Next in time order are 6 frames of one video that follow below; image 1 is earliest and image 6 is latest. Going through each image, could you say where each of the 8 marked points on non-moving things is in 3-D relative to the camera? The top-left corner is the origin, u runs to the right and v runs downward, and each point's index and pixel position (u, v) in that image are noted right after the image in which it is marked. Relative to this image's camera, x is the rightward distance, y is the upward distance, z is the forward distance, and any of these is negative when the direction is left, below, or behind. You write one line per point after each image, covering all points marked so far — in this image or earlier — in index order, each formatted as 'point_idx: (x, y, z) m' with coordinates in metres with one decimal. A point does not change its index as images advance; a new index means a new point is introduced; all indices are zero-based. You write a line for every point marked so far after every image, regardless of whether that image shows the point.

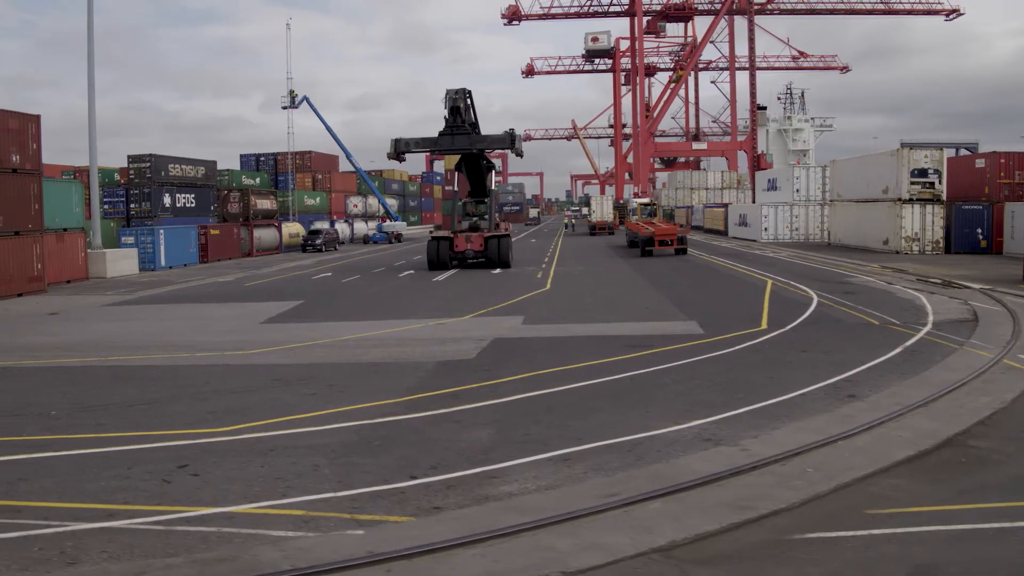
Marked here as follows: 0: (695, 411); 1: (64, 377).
0: (+2.1, -1.5, +9.4) m
1: (-6.8, -1.3, +12.1) m
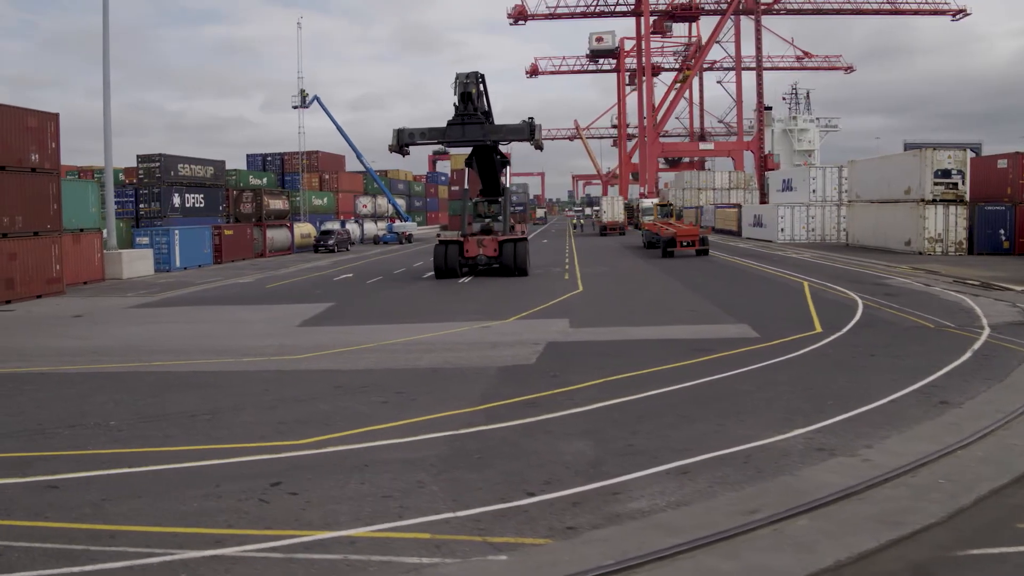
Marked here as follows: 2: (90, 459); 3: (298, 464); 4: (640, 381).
0: (+3.1, -1.5, +9.0) m
1: (-5.8, -1.4, +11.7) m
2: (-4.1, -1.7, +7.6) m
3: (-1.9, -1.6, +7.2) m
4: (+1.8, -1.3, +10.8) m
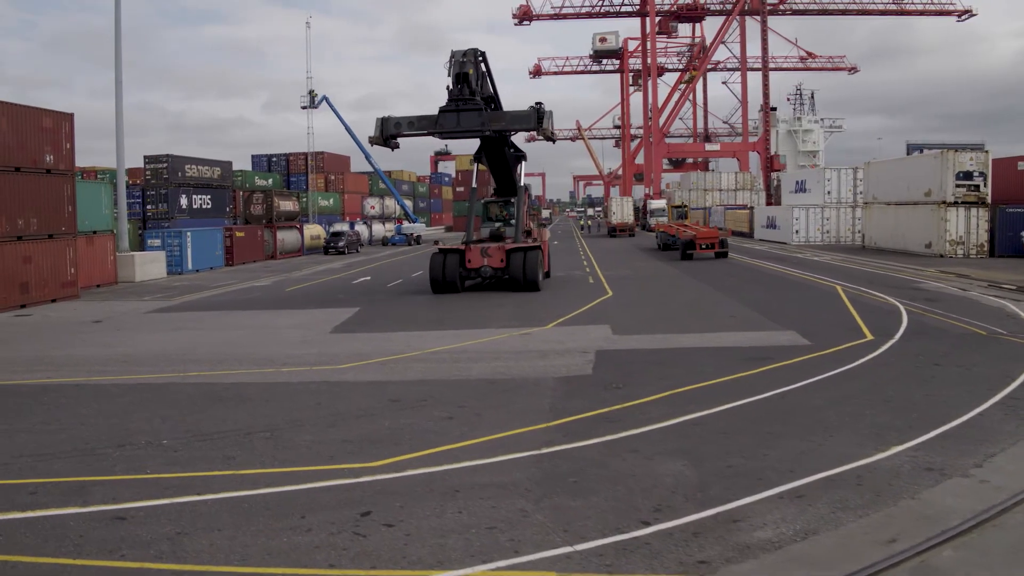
0: (+3.9, -1.6, +8.5) m
1: (-5.0, -1.5, +11.2) m
2: (-3.2, -1.8, +7.2) m
3: (-1.1, -1.7, +6.7) m
4: (+2.6, -1.4, +10.4) m
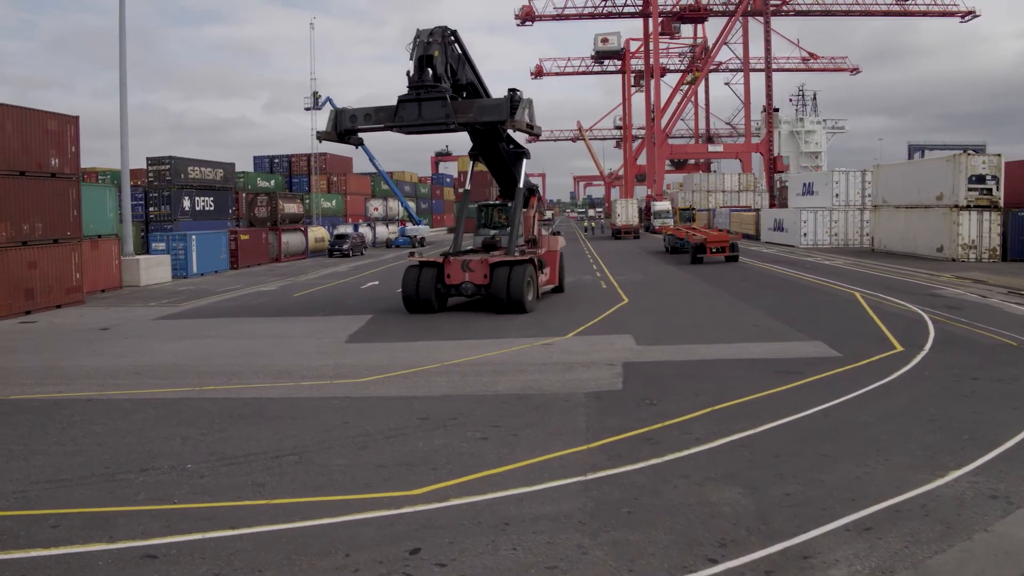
0: (+4.3, -1.8, +8.2) m
1: (-4.6, -1.7, +10.8) m
2: (-2.8, -1.9, +6.8) m
3: (-0.7, -1.9, +6.4) m
4: (+3.0, -1.6, +10.0) m
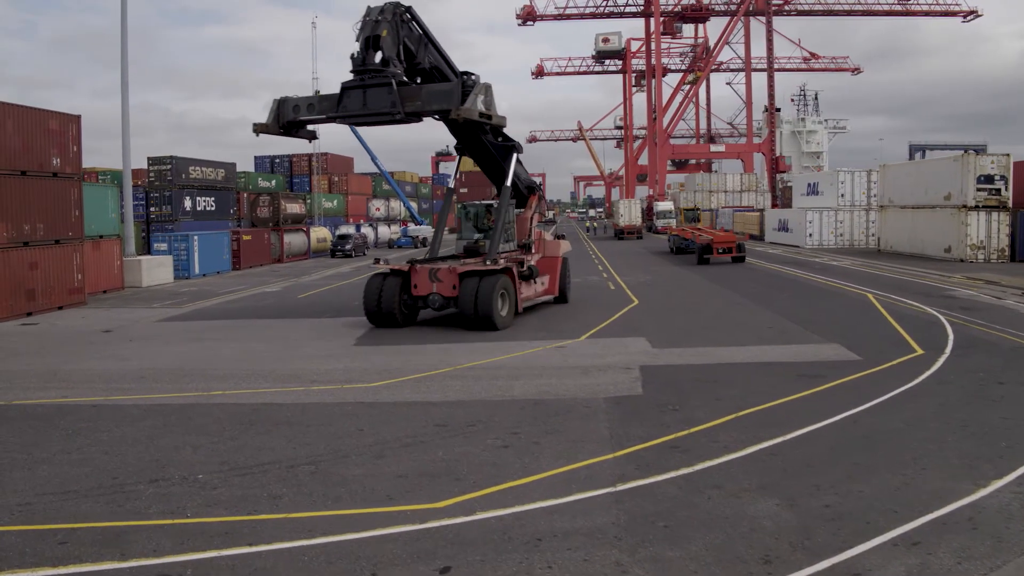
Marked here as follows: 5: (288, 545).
0: (+4.6, -1.8, +7.9) m
1: (-4.3, -1.7, +10.5) m
2: (-2.6, -2.0, +6.5) m
3: (-0.4, -1.9, +6.1) m
4: (+3.2, -1.6, +9.8) m
5: (-1.7, -2.0, +6.1) m
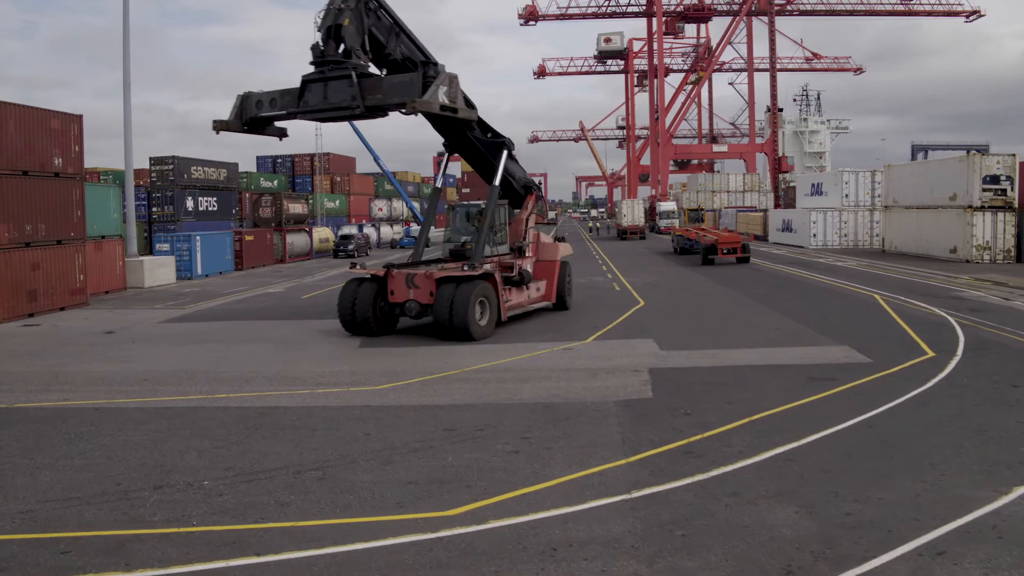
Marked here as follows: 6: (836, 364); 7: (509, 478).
0: (+4.7, -1.8, +7.7) m
1: (-4.2, -1.7, +10.4) m
2: (-2.5, -2.0, +6.4) m
3: (-0.3, -1.9, +5.9) m
4: (+3.3, -1.6, +9.6) m
5: (-1.6, -2.0, +6.0) m
6: (+5.4, -1.3, +13.4) m
7: (0.0, -1.8, +7.6) m
